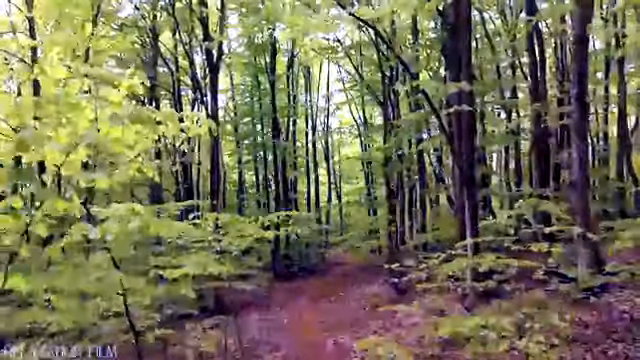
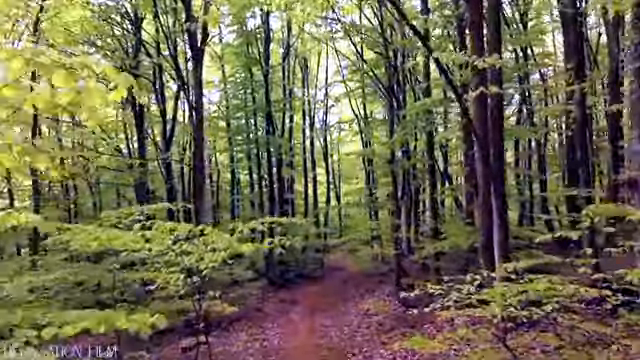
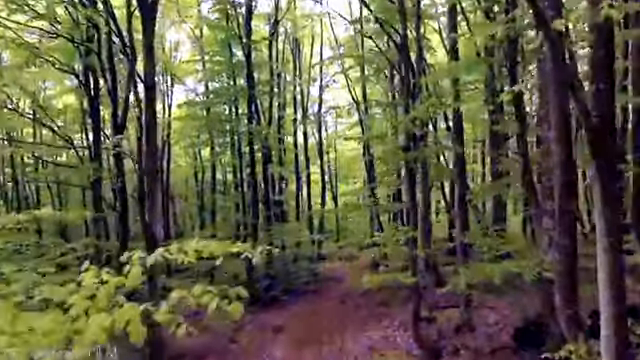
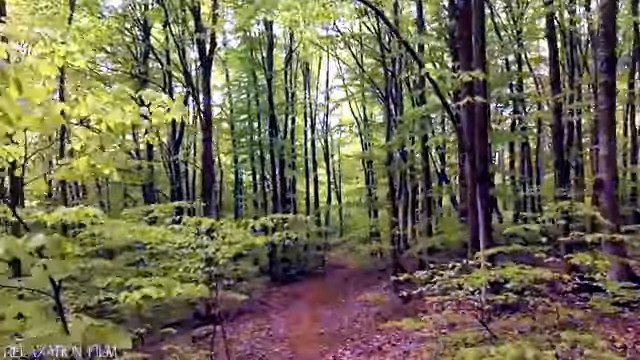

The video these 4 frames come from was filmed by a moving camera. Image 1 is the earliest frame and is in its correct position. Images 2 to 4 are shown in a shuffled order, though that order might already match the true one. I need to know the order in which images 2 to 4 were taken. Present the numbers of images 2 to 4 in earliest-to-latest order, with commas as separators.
4, 2, 3
